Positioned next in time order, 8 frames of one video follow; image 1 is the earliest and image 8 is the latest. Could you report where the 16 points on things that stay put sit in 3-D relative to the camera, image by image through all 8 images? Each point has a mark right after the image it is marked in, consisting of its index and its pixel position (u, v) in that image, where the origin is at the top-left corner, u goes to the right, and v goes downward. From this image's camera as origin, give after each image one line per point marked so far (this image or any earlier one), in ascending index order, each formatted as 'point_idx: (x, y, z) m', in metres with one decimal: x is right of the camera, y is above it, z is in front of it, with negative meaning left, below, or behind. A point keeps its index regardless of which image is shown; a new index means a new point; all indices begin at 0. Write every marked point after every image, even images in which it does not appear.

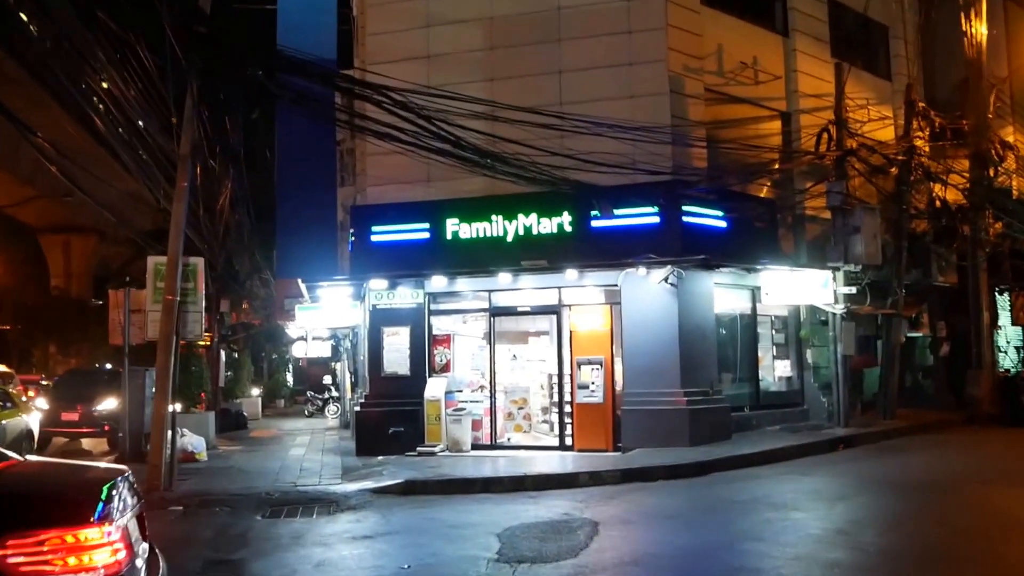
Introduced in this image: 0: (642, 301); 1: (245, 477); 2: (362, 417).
0: (+2.2, -0.2, +17.2) m
1: (-4.0, -2.8, +15.5) m
2: (-2.6, -2.2, +17.8) m
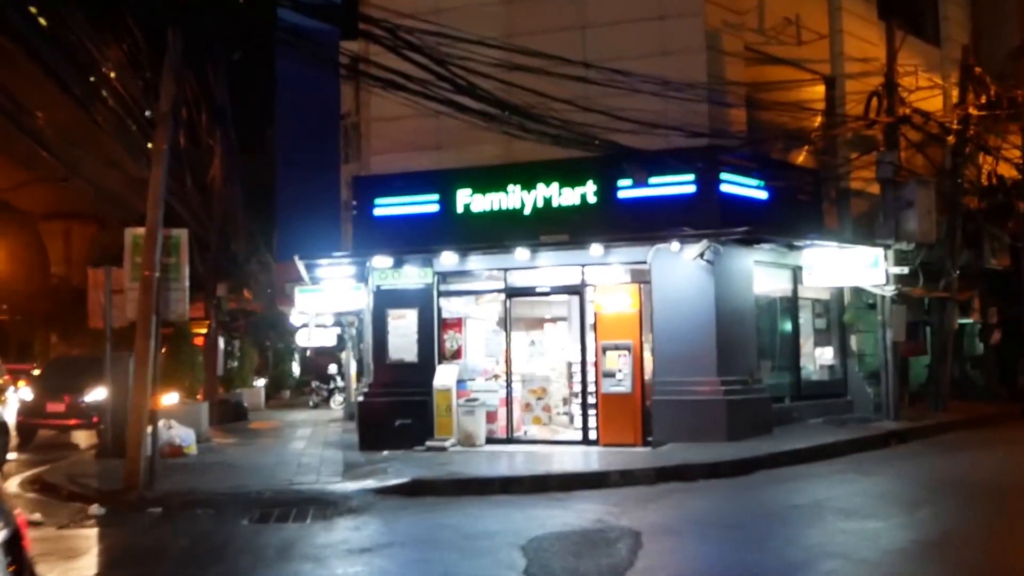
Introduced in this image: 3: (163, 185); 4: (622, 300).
0: (+2.5, +0.1, +15.5) m
1: (-3.7, -2.5, +13.9) m
2: (-2.3, -1.9, +16.2) m
3: (-4.4, +1.3, +13.1) m
4: (+1.7, -0.2, +15.9) m
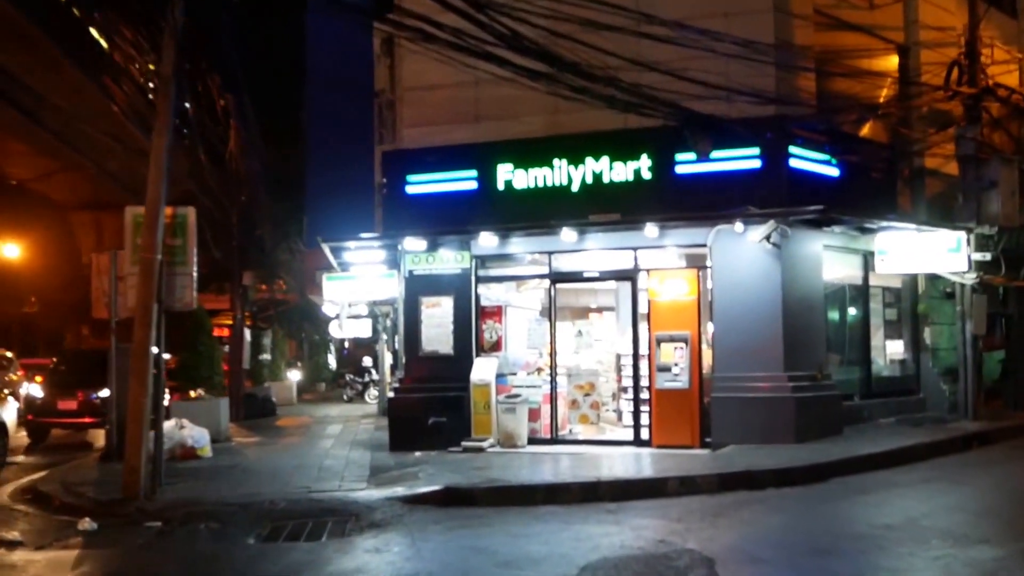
0: (+3.1, +0.3, +14.0) m
1: (-3.2, -2.3, +12.7) m
2: (-1.7, -1.7, +14.9) m
3: (-3.9, +1.5, +11.8) m
4: (+2.3, 0.0, +14.4) m
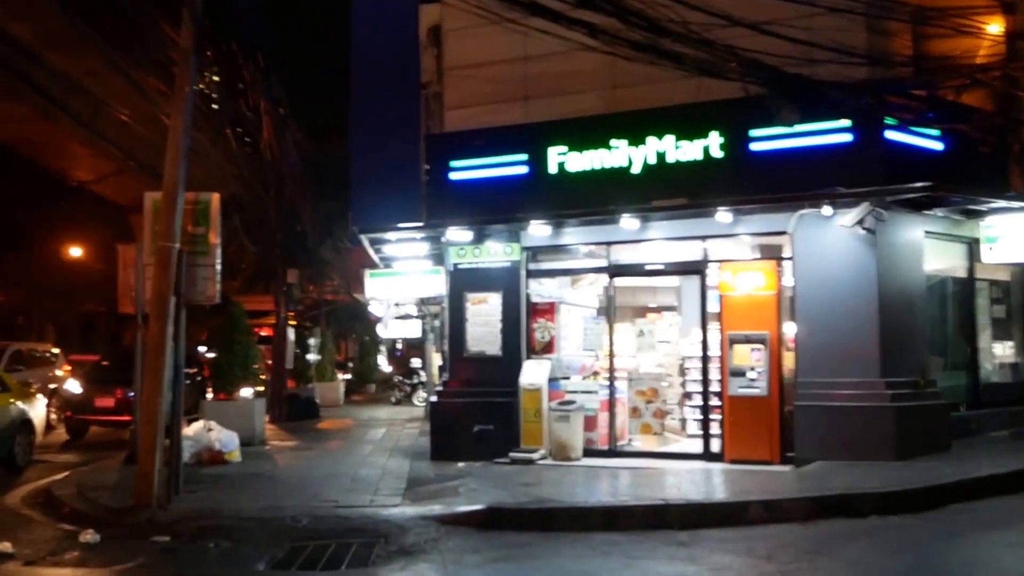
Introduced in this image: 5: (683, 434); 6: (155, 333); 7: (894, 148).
0: (+3.7, +0.4, +12.4) m
1: (-2.6, -2.2, +11.4) m
2: (-1.0, -1.6, +13.5) m
3: (-3.4, +1.6, +10.6) m
4: (+3.0, +0.1, +12.8) m
5: (+2.2, -1.9, +13.4) m
6: (-3.6, -0.4, +10.1) m
7: (+4.3, +1.6, +11.7) m
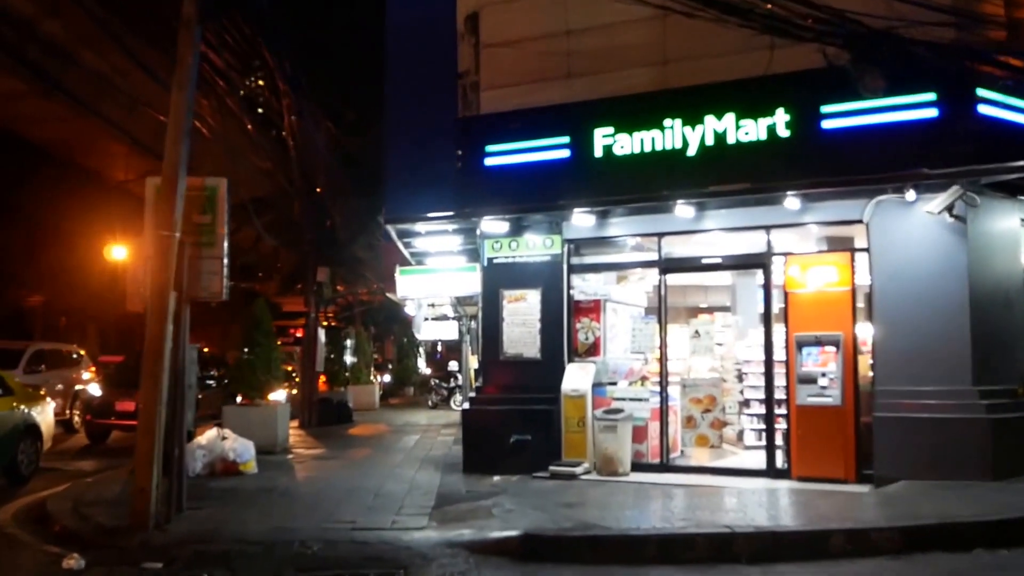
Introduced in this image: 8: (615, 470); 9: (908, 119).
0: (+4.2, +0.4, +11.0) m
1: (-2.2, -2.2, +10.2) m
2: (-0.5, -1.6, +12.3) m
3: (-3.0, +1.6, +9.5) m
4: (+3.5, +0.1, +11.4) m
5: (+2.7, -1.9, +12.0) m
6: (-3.2, -0.4, +9.0) m
7: (+4.8, +1.6, +10.3) m
8: (+1.2, -2.1, +11.7) m
9: (+4.0, +1.7, +10.4) m
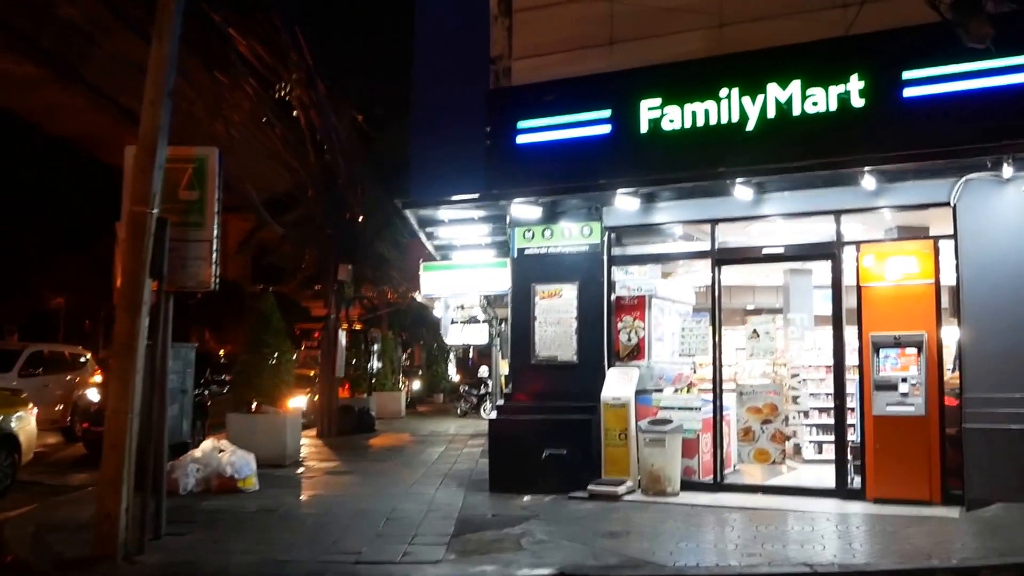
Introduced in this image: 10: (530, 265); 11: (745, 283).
0: (+4.5, +0.5, +9.4) m
1: (-1.9, -2.1, +8.9) m
2: (-0.1, -1.5, +10.9) m
3: (-2.7, +1.7, +8.2) m
4: (+3.8, +0.2, +9.9) m
5: (+3.0, -1.8, +10.5) m
6: (-3.0, -0.3, +7.7) m
7: (+5.0, +1.7, +8.8) m
8: (+1.5, -2.0, +10.3) m
9: (+4.3, +1.8, +8.9) m
10: (+0.2, +0.3, +11.3) m
11: (+2.6, +0.2, +10.8) m
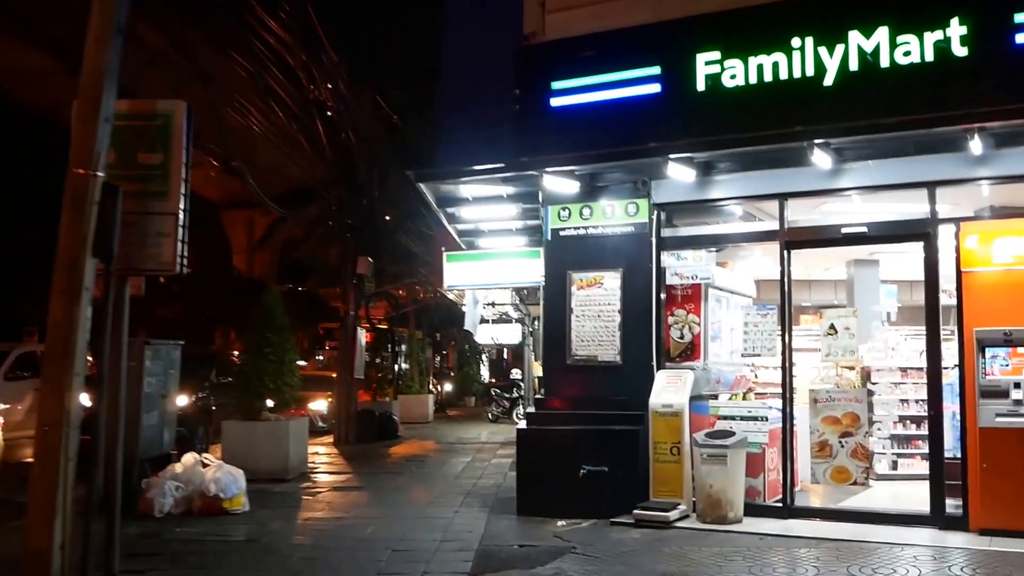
0: (+4.7, +0.6, +7.7) m
1: (-1.7, -2.0, +7.3) m
2: (+0.1, -1.4, +9.3) m
3: (-2.5, +1.8, +6.7) m
4: (+4.0, +0.3, +8.2) m
5: (+3.3, -1.7, +8.8) m
6: (-2.8, -0.2, +6.2) m
7: (+5.3, +1.8, +7.0) m
8: (+1.8, -1.9, +8.6) m
9: (+4.5, +1.9, +7.2) m
10: (+0.5, +0.4, +9.7) m
11: (+2.9, +0.3, +9.1) m
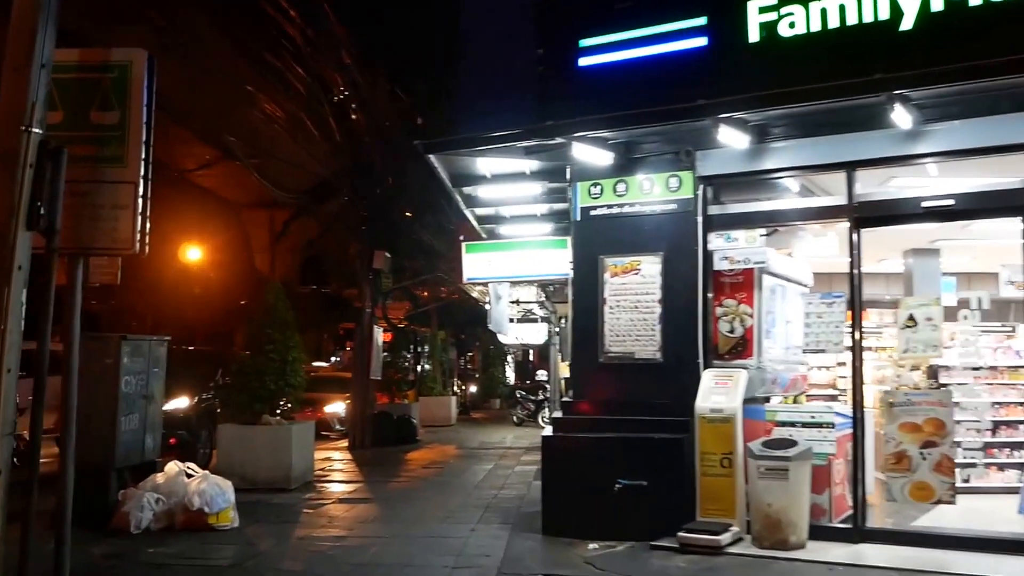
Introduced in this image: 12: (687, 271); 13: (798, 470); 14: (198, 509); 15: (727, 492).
0: (+4.9, +0.7, +6.3) m
1: (-1.5, -1.9, +6.2) m
2: (+0.3, -1.3, +8.1) m
3: (-2.4, +1.9, +5.5) m
4: (+4.2, +0.4, +6.9) m
5: (+3.5, -1.6, +7.5) m
6: (-2.7, -0.1, +5.1) m
7: (+5.4, +1.9, +5.6) m
8: (+1.9, -1.8, +7.4) m
9: (+4.7, +2.0, +5.8) m
10: (+0.7, +0.5, +8.5) m
11: (+3.0, +0.4, +7.8) m
12: (+1.4, +0.1, +8.2) m
13: (+2.0, -1.3, +7.4) m
14: (-2.5, -1.8, +8.4) m
15: (+1.6, -1.5, +7.6) m
